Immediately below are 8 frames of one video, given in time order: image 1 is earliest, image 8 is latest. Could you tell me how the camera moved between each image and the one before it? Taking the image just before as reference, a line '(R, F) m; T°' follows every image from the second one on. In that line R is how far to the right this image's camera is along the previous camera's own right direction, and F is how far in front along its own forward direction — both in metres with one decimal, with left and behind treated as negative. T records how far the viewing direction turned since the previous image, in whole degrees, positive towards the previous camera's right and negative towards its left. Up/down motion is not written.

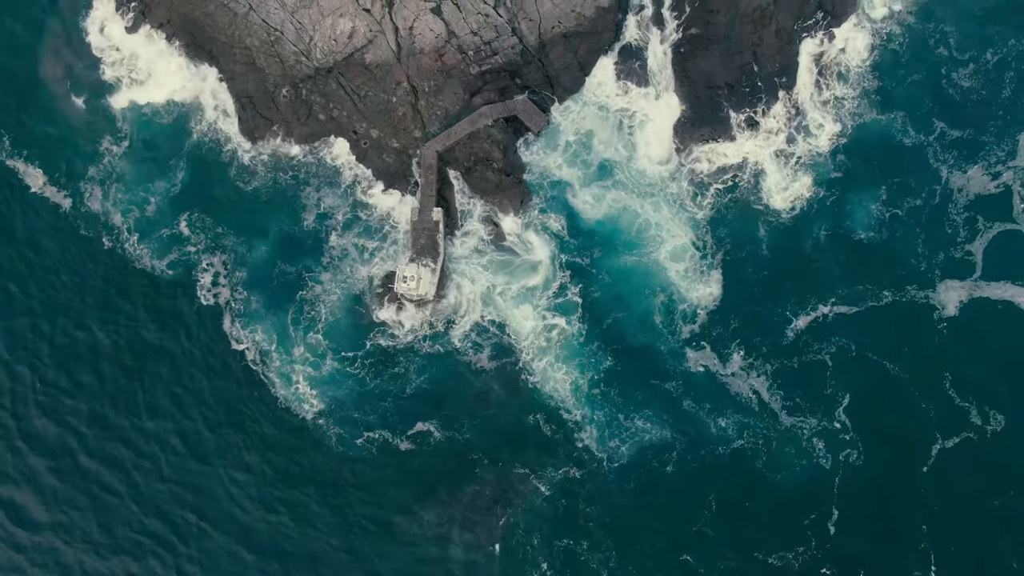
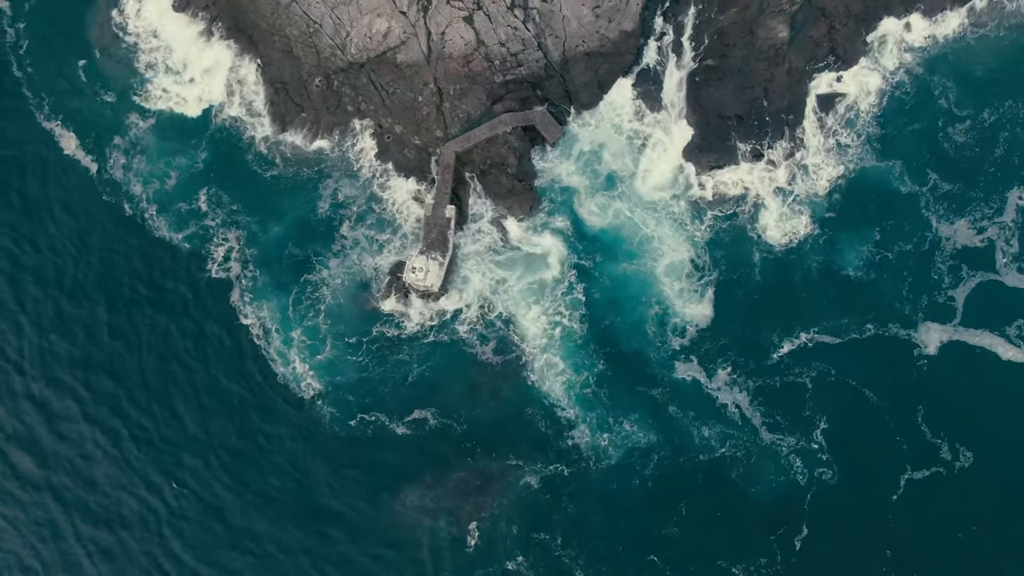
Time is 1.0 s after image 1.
(+0.1, -2.6) m; 0°
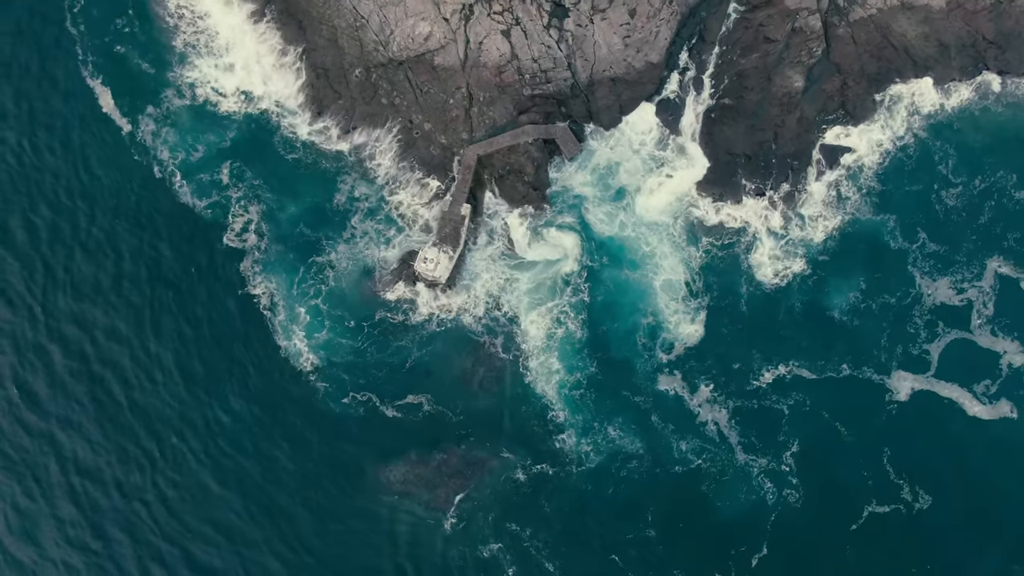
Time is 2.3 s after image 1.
(+0.1, -3.2) m; 0°
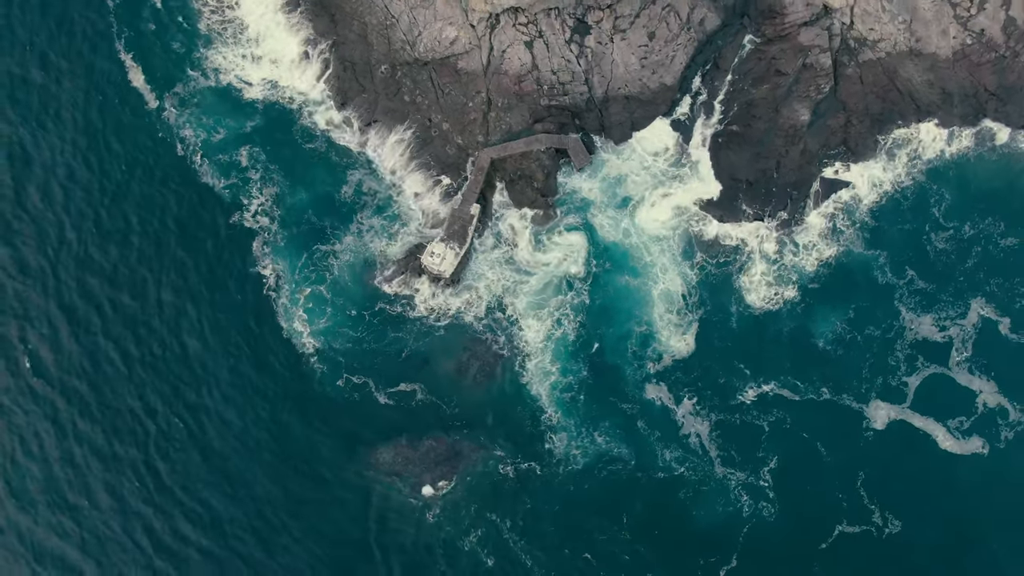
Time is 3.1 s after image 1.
(0.0, -2.3) m; 0°
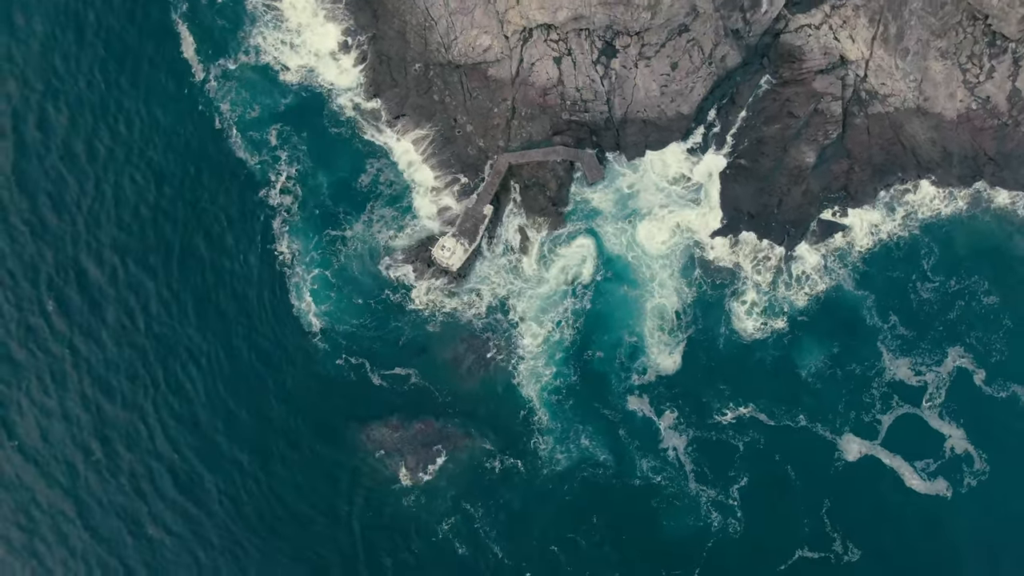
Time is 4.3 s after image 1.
(-0.1, -2.9) m; 0°
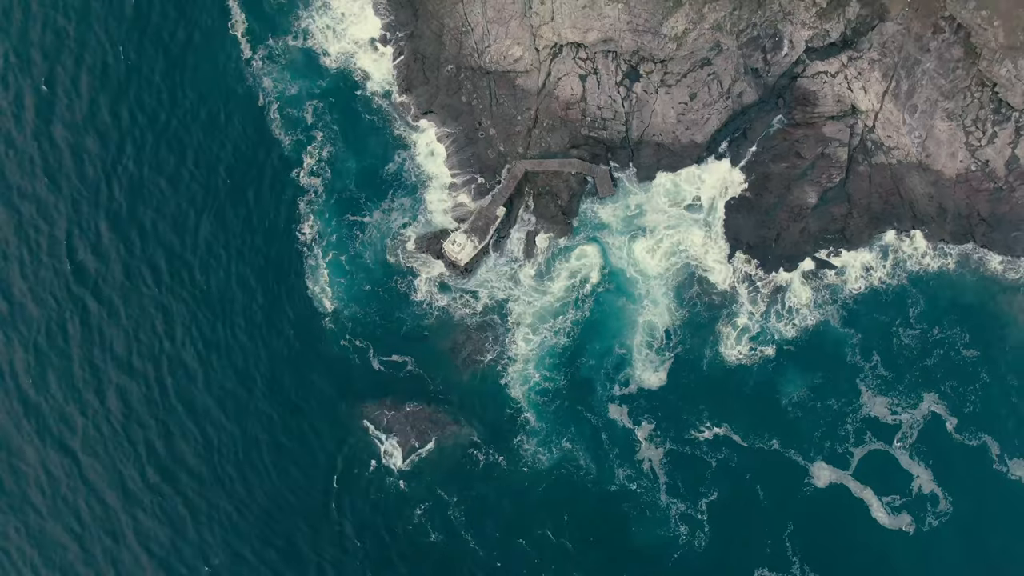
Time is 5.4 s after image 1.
(-0.1, -3.0) m; 0°
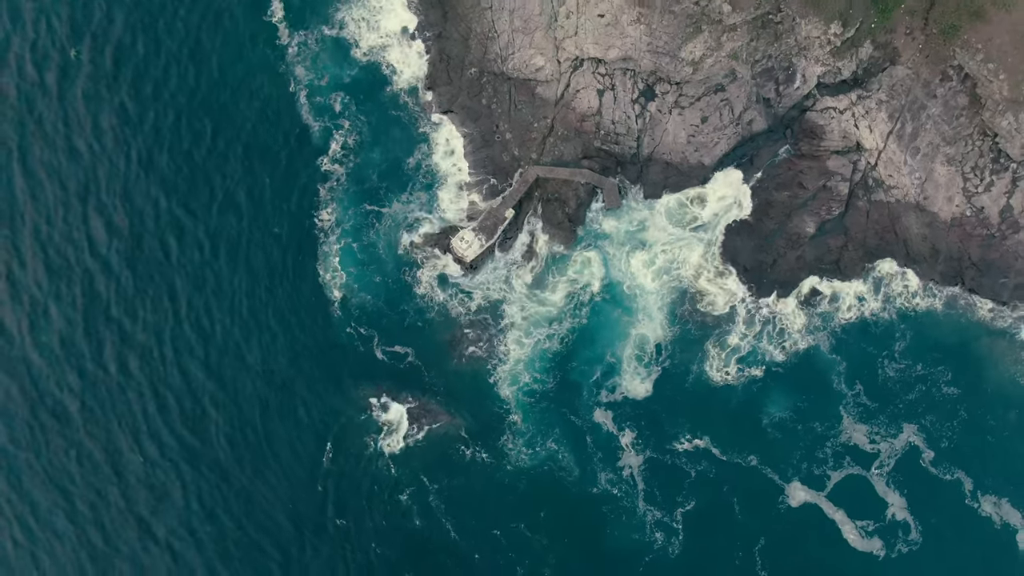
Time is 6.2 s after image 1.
(-0.1, -2.3) m; 0°
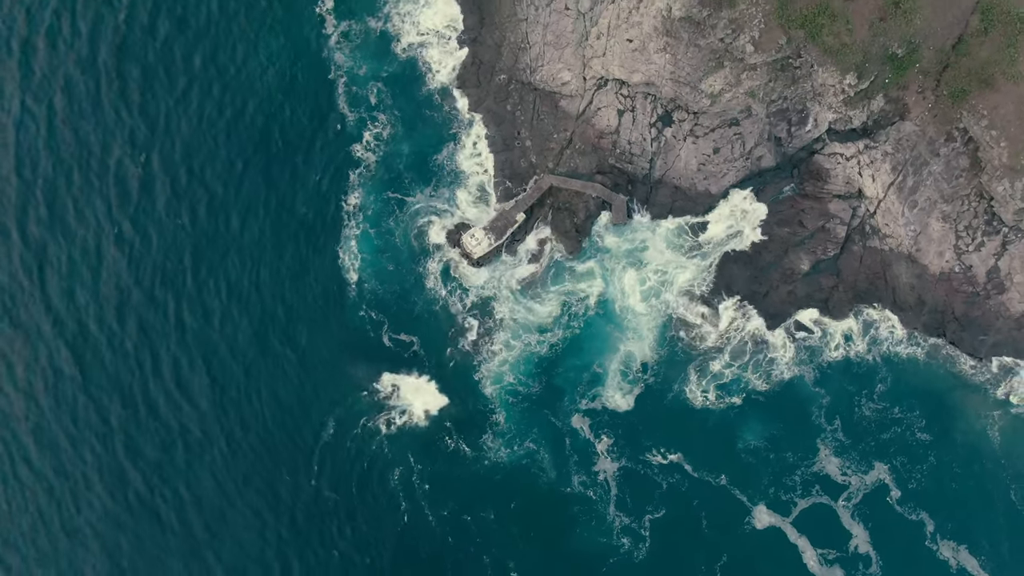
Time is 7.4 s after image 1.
(-0.2, -3.0) m; 0°
